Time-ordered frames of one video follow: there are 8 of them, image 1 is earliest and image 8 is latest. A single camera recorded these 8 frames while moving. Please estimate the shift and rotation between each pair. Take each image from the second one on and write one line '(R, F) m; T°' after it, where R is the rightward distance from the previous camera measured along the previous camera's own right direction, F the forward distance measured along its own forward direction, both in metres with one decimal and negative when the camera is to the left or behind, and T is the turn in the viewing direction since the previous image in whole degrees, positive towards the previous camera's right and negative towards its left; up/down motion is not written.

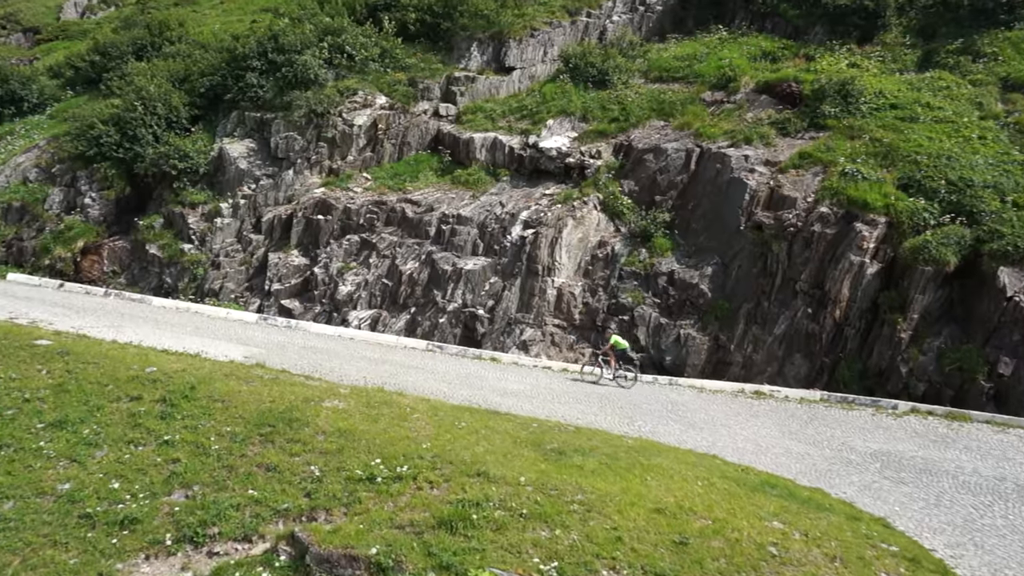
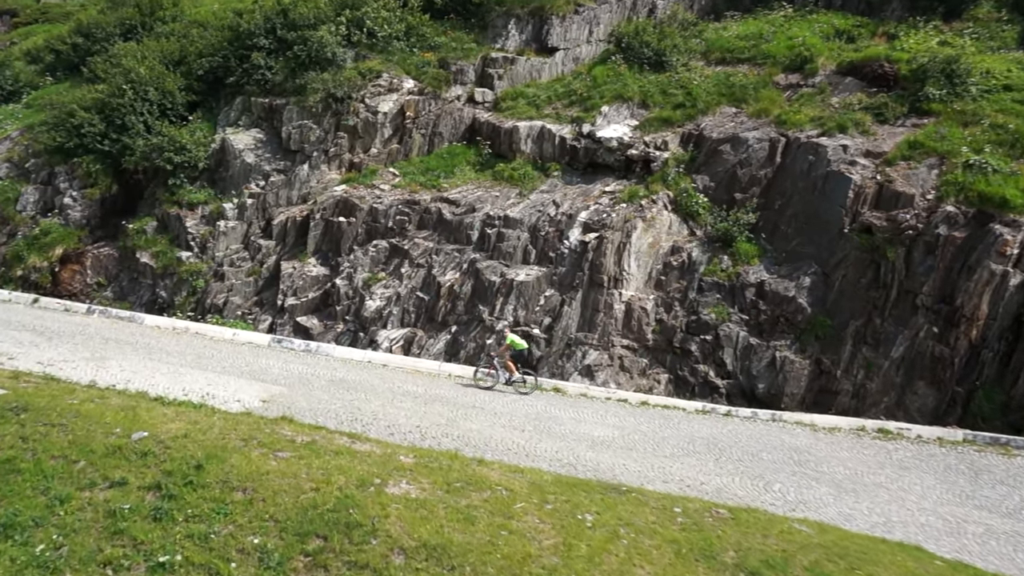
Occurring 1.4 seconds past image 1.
(-1.6, +3.3) m; 0°
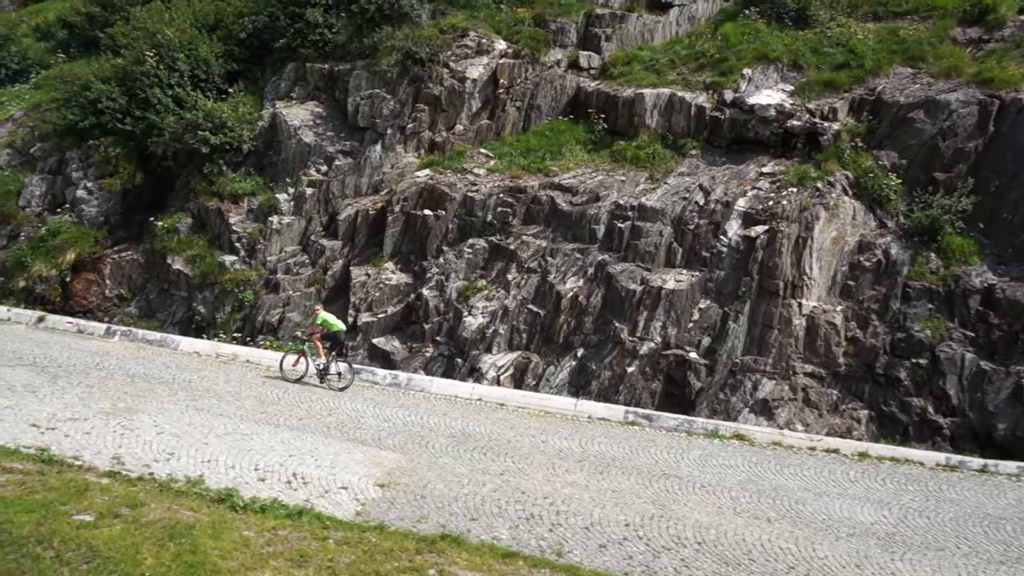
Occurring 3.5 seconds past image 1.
(-2.5, +4.1) m; -1°
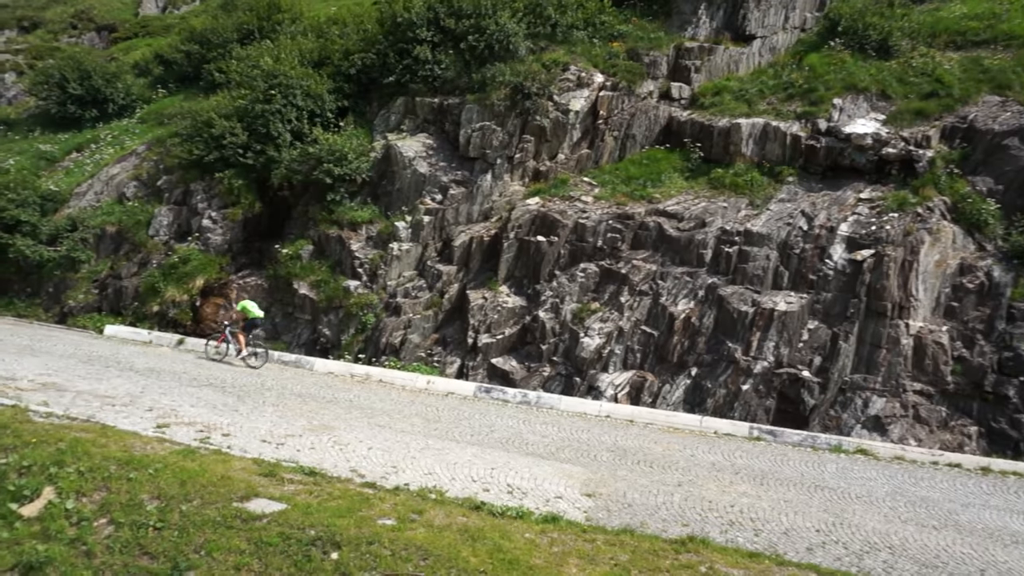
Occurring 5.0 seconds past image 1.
(-2.0, -0.8) m; -1°
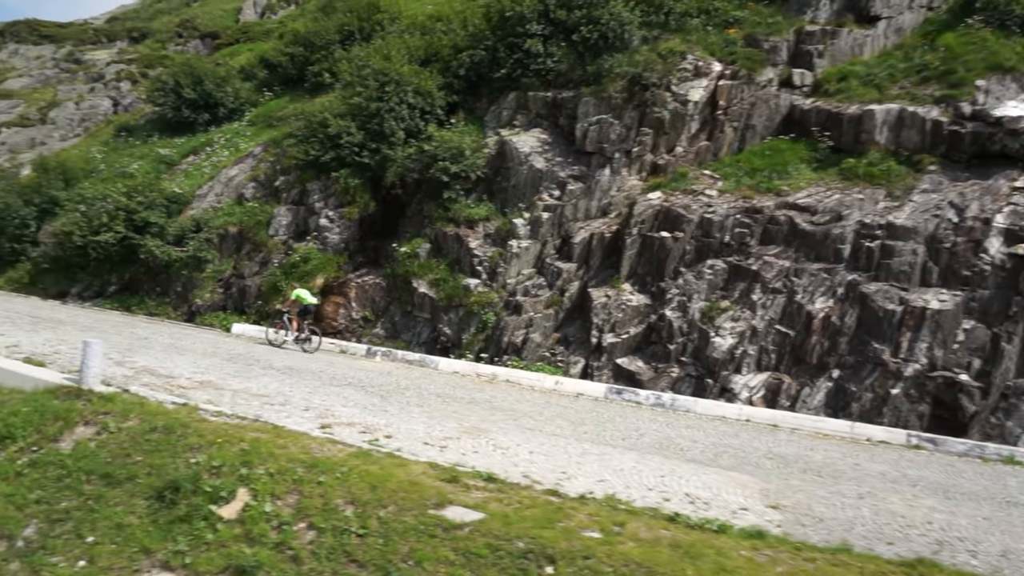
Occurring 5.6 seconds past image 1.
(-1.1, +0.3) m; -5°
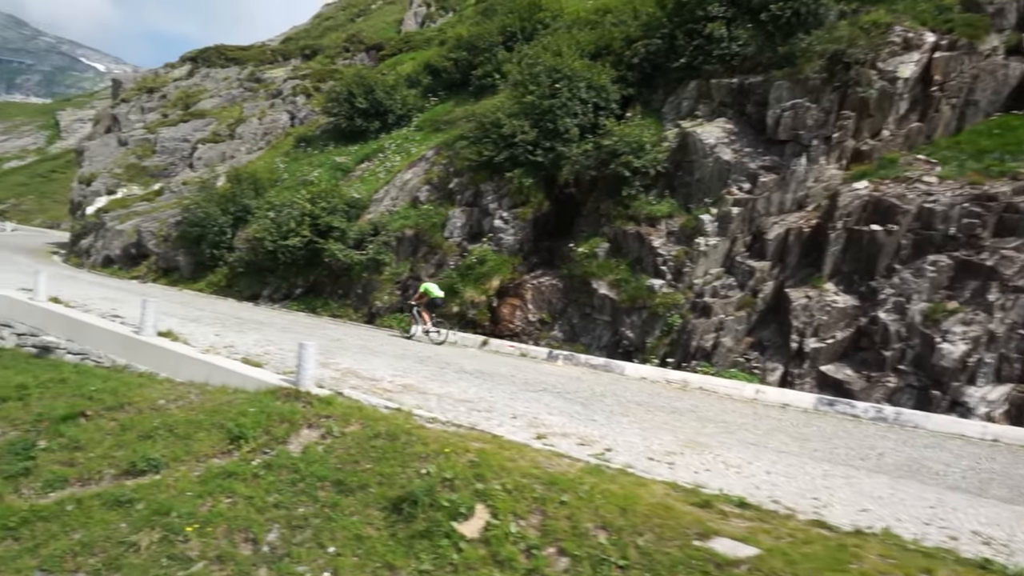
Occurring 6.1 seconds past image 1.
(-1.0, +0.6) m; -11°
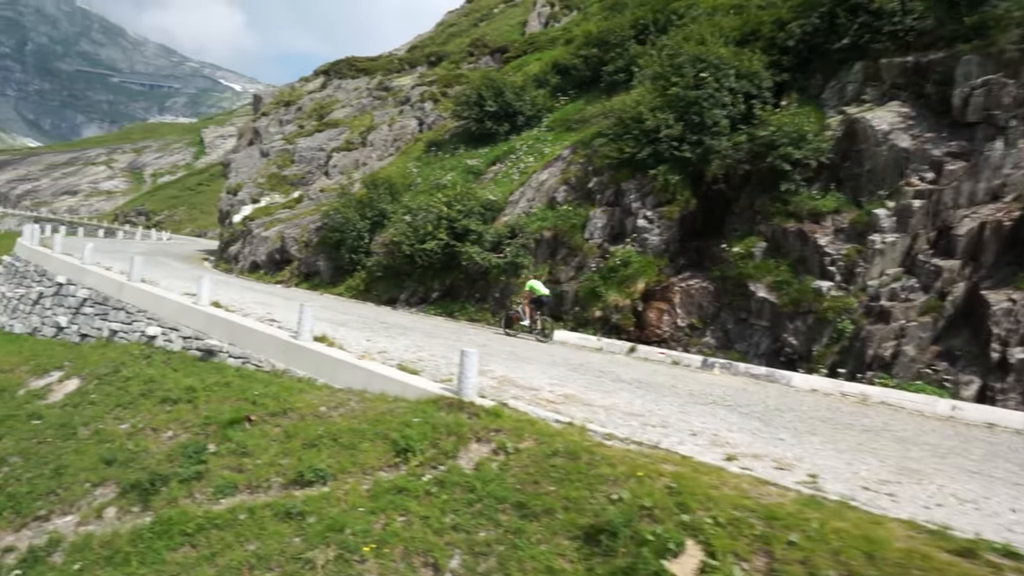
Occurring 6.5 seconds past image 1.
(-0.7, +0.6) m; -9°
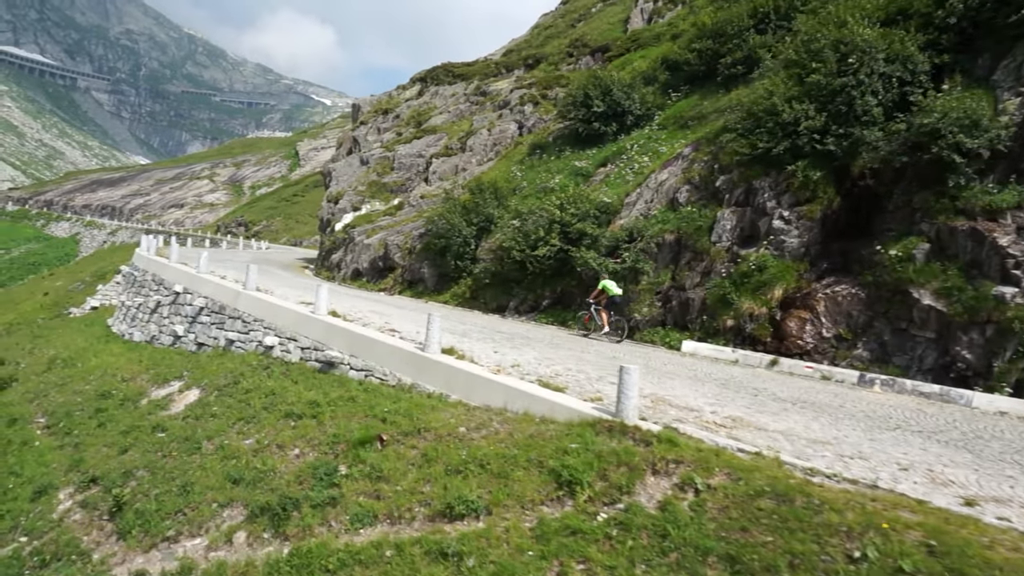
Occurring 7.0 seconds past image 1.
(-0.8, +0.9) m; -6°
